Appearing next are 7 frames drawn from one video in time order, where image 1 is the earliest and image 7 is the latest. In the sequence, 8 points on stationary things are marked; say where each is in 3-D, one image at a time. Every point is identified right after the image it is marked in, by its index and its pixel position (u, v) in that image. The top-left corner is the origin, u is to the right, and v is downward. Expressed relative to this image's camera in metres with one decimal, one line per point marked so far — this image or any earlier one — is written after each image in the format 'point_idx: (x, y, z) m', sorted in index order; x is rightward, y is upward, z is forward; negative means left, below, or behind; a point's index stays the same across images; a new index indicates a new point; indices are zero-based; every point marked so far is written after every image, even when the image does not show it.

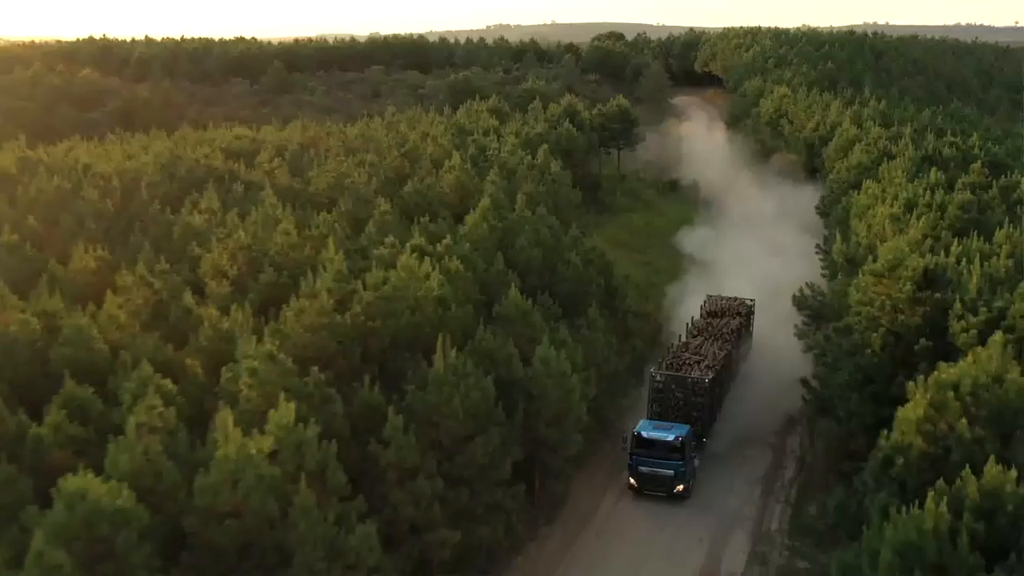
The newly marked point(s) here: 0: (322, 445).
0: (-3.5, -2.8, +17.7) m
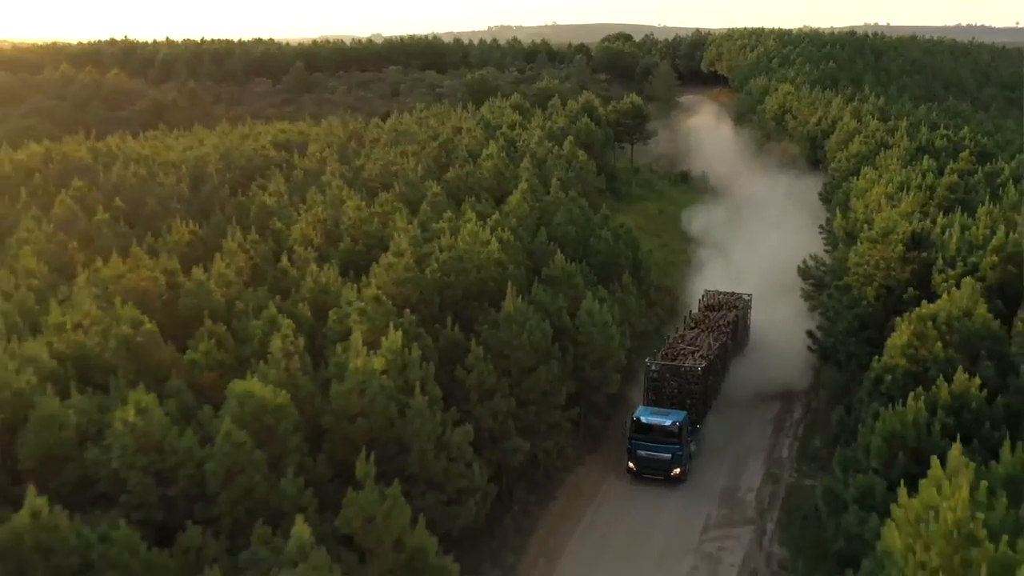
0: (-2.1, -1.8, +22.0) m
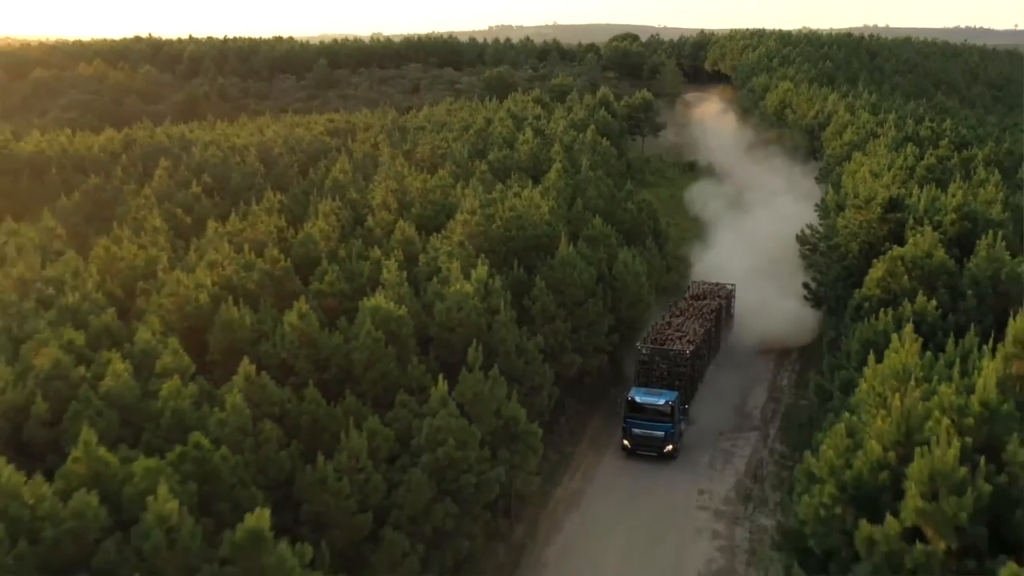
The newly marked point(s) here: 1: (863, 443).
0: (-0.4, -0.2, +28.1) m
1: (+6.0, -2.7, +17.2) m
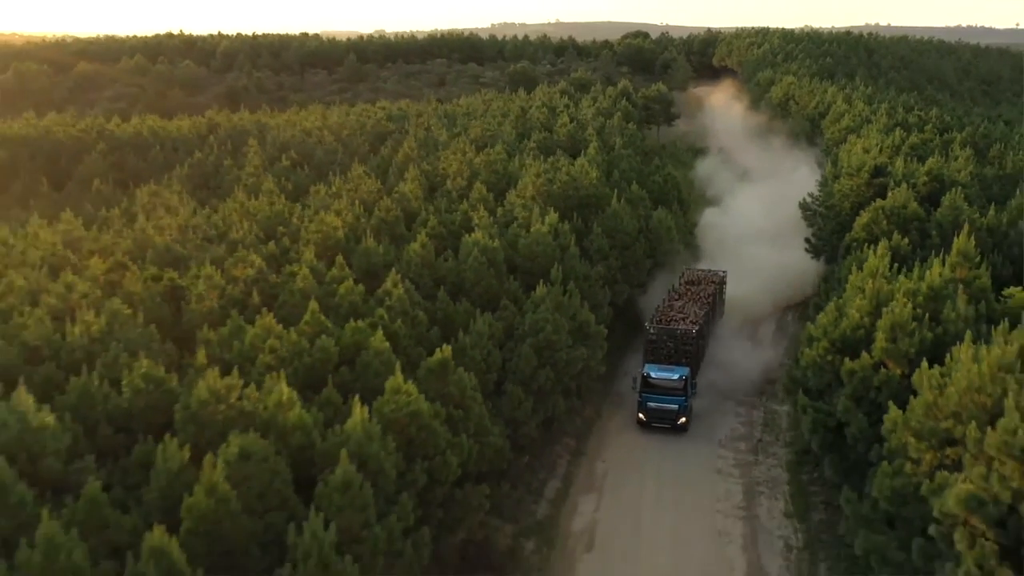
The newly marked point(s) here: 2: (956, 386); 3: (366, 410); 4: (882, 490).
0: (+2.0, +1.9, +35.8) m
1: (+8.3, -0.7, +24.9) m
2: (+8.2, -1.9, +18.4) m
3: (-2.7, -2.4, +18.9) m
4: (+7.2, -3.9, +19.5) m
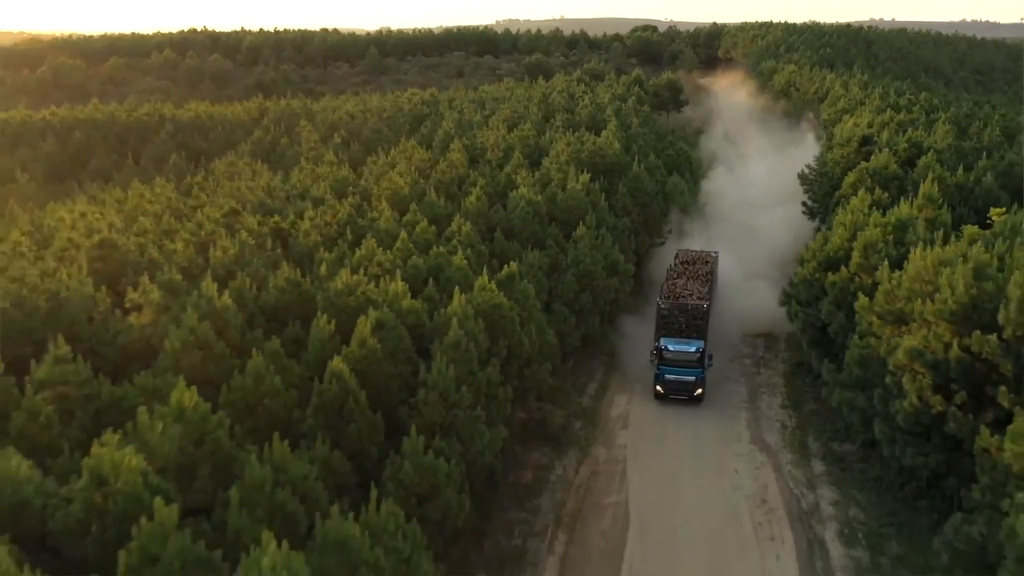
0: (+3.6, +4.0, +42.0) m
1: (+9.9, +1.4, +31.1) m
2: (+9.7, +0.2, +24.6) m
3: (-1.2, -0.3, +25.1) m
4: (+8.7, -1.8, +25.6) m
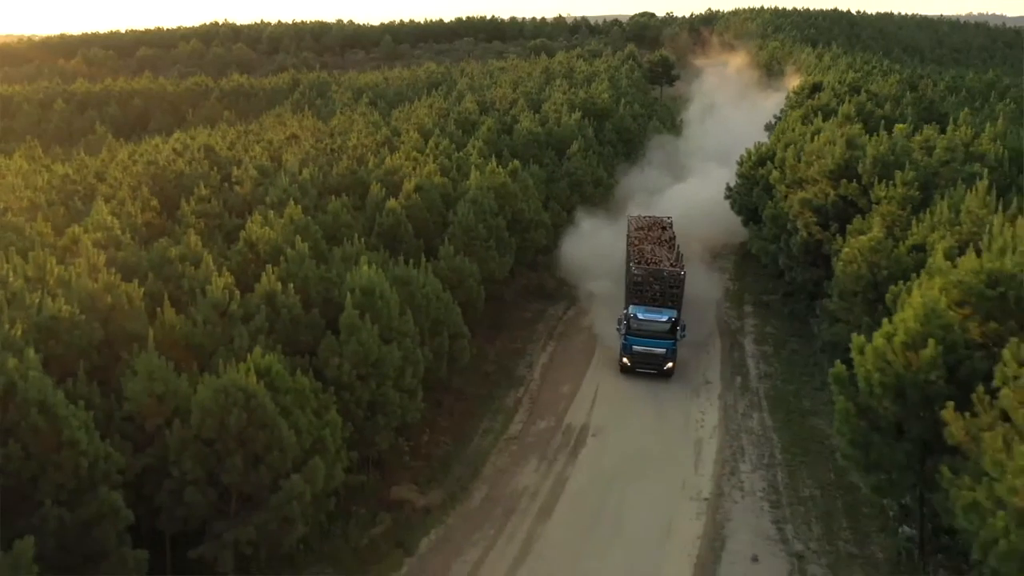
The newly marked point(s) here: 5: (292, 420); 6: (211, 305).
0: (+3.8, +8.2, +50.9) m
1: (+10.0, +5.6, +39.9) m
2: (+9.8, +4.4, +33.4) m
3: (-1.1, +3.8, +34.0) m
4: (+8.8, +2.4, +34.5) m
5: (-3.7, -2.2, +16.9) m
6: (-6.0, -0.3, +19.9) m
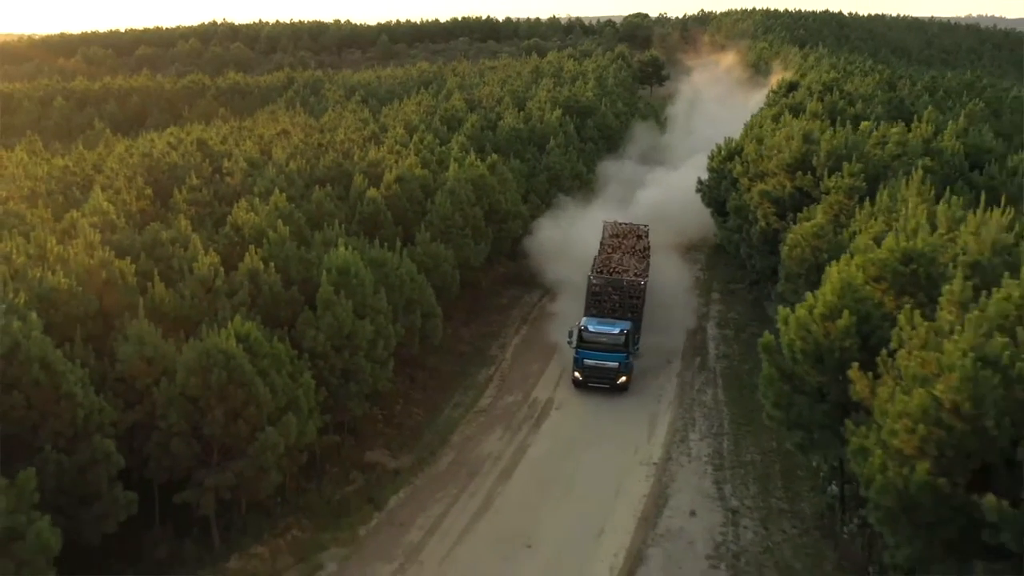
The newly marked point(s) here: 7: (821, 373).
0: (+2.9, +8.6, +52.7) m
1: (+9.2, +6.1, +41.8) m
2: (+9.0, +4.8, +35.2) m
3: (-2.0, +4.3, +35.8) m
4: (+8.0, +2.9, +36.3) m
5: (-4.6, -1.7, +18.8) m
6: (-6.8, +0.2, +21.7) m
7: (+5.8, -1.6, +19.0) m
